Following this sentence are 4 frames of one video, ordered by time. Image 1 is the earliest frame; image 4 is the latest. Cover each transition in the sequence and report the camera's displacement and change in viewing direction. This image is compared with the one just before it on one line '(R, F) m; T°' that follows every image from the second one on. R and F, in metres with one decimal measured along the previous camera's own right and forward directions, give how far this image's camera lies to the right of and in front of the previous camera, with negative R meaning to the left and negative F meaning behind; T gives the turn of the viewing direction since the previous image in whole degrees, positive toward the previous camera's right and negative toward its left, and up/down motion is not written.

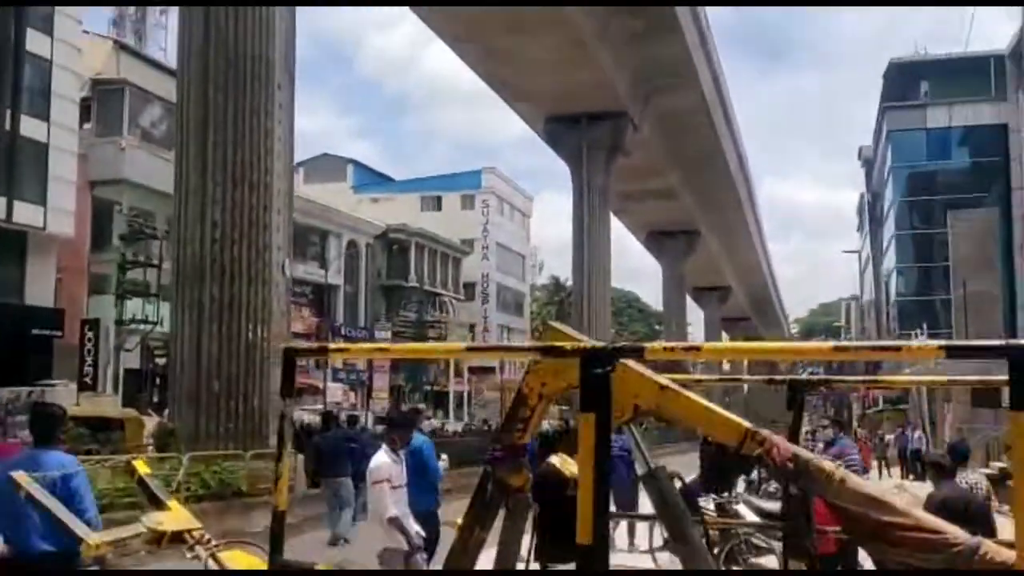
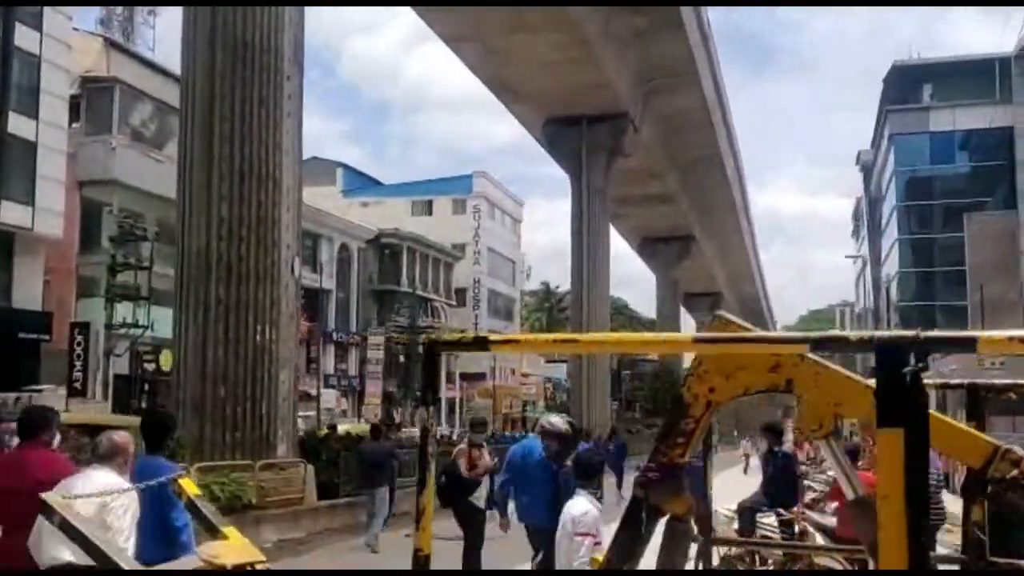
(-0.4, +0.6) m; +1°
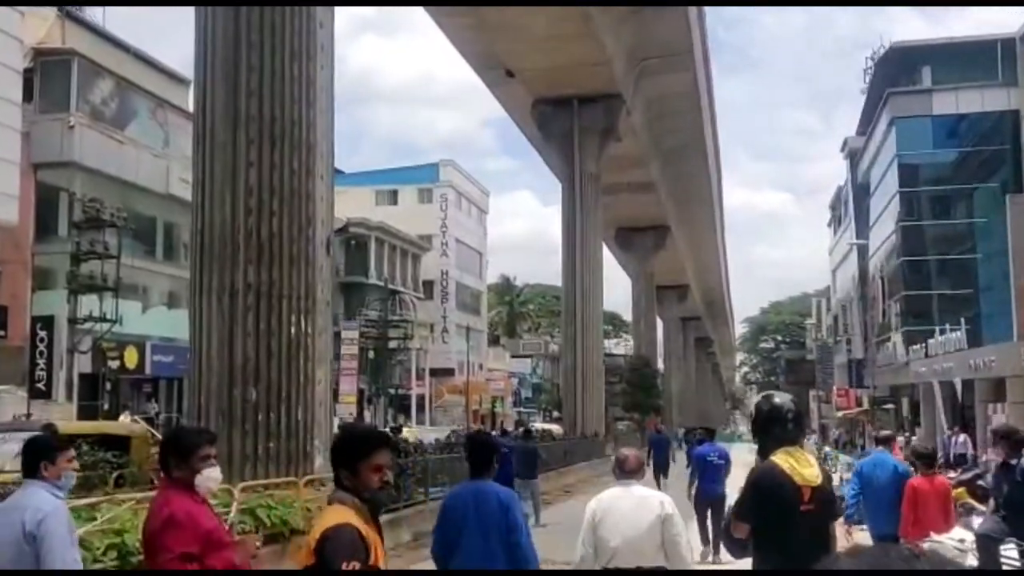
(-1.2, +1.7) m; +3°
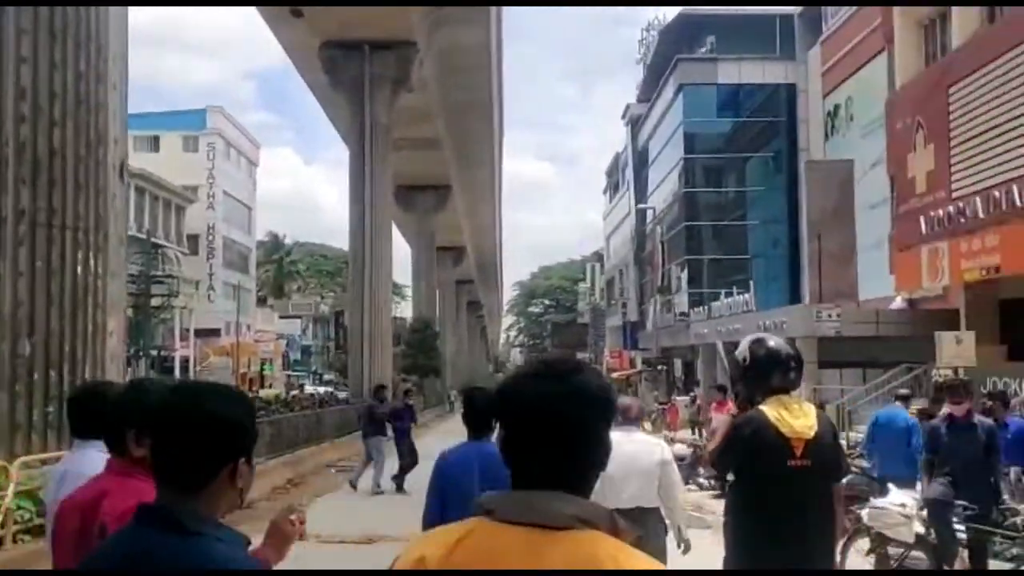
(-0.5, +1.3) m; +12°
